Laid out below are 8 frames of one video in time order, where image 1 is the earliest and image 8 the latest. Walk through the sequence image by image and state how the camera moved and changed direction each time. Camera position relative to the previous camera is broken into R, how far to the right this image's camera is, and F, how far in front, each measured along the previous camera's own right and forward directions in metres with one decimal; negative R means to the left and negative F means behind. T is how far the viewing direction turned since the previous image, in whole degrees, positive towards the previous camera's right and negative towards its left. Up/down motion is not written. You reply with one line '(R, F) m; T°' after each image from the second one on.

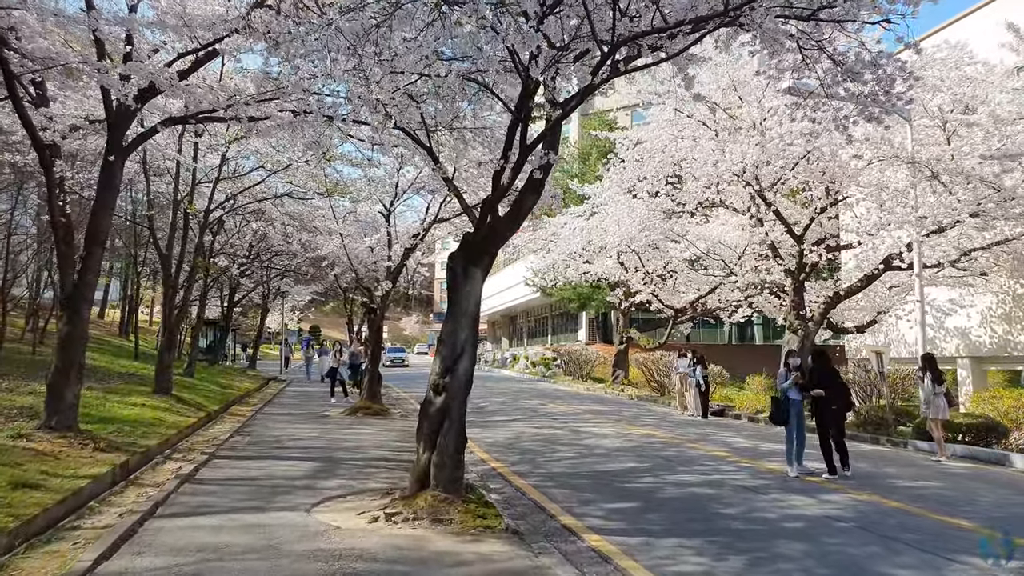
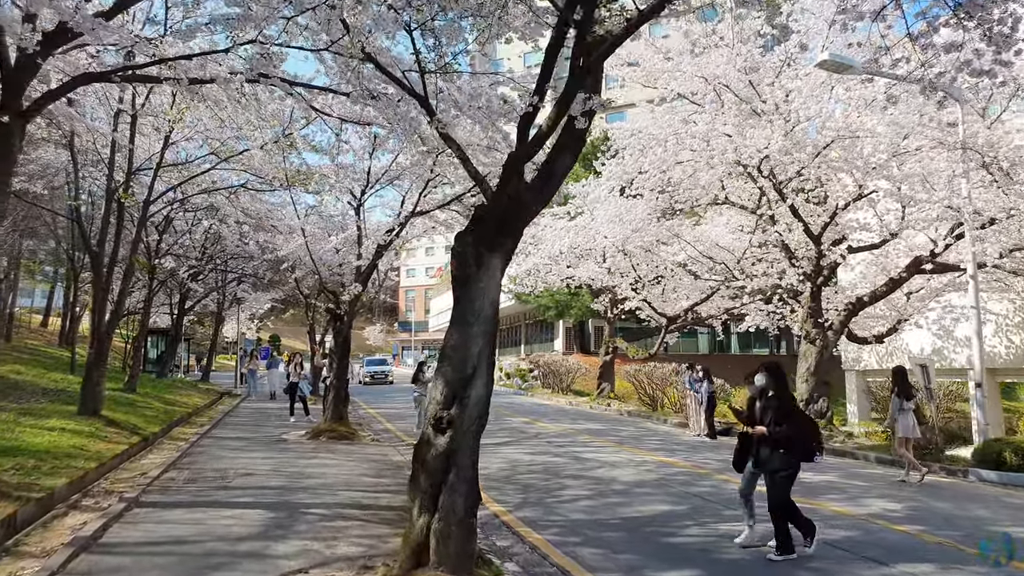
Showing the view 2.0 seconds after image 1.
(-0.5, +2.2) m; +3°
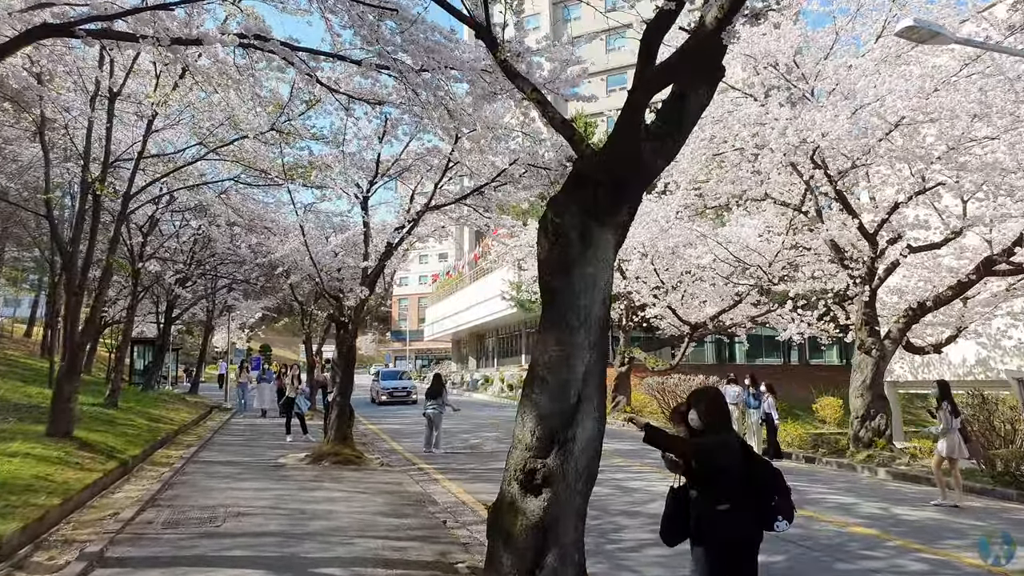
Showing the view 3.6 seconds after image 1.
(-0.6, +1.7) m; +1°
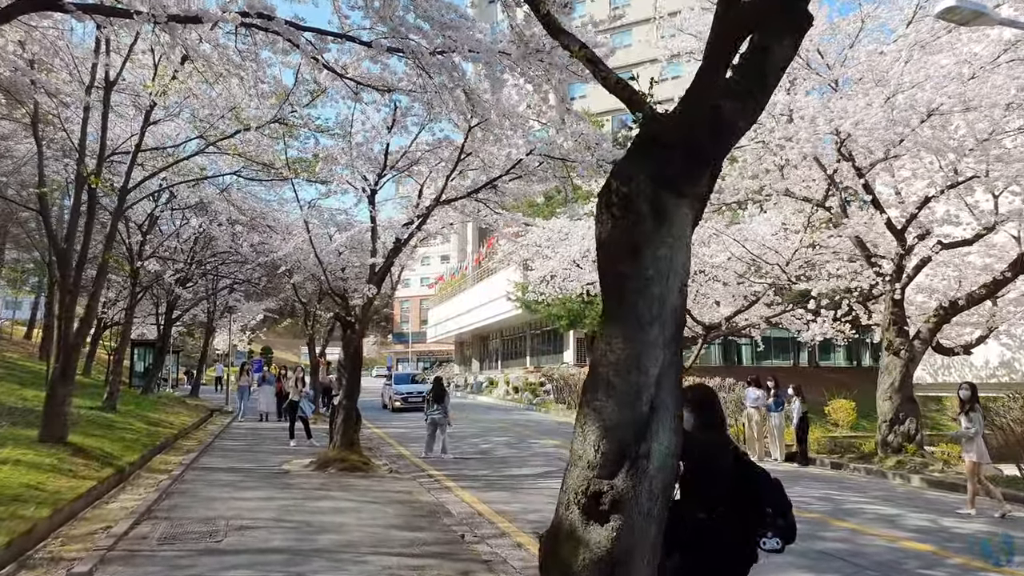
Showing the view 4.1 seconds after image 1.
(-0.2, +0.6) m; 0°
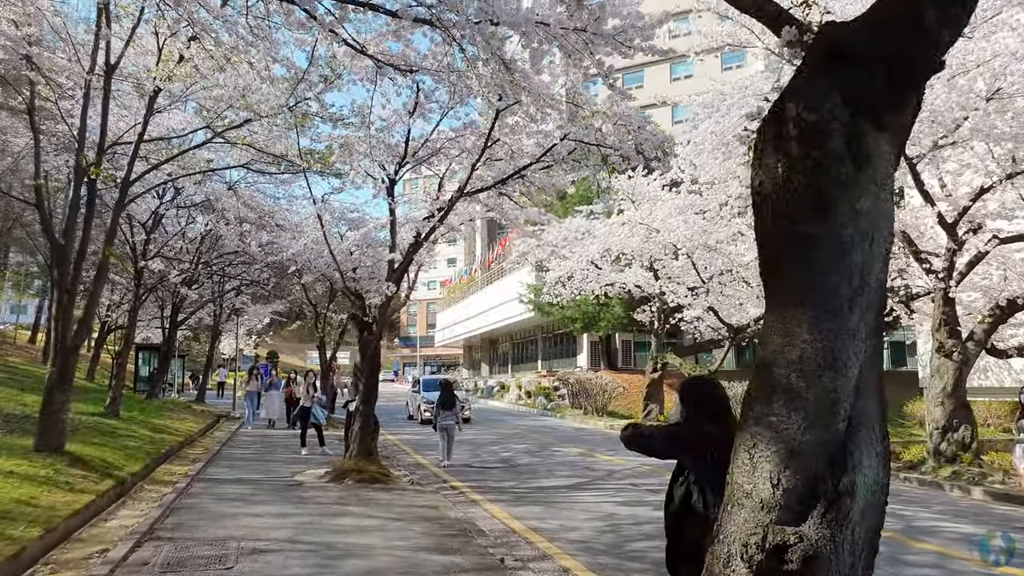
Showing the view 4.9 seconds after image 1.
(-0.4, +0.9) m; 0°
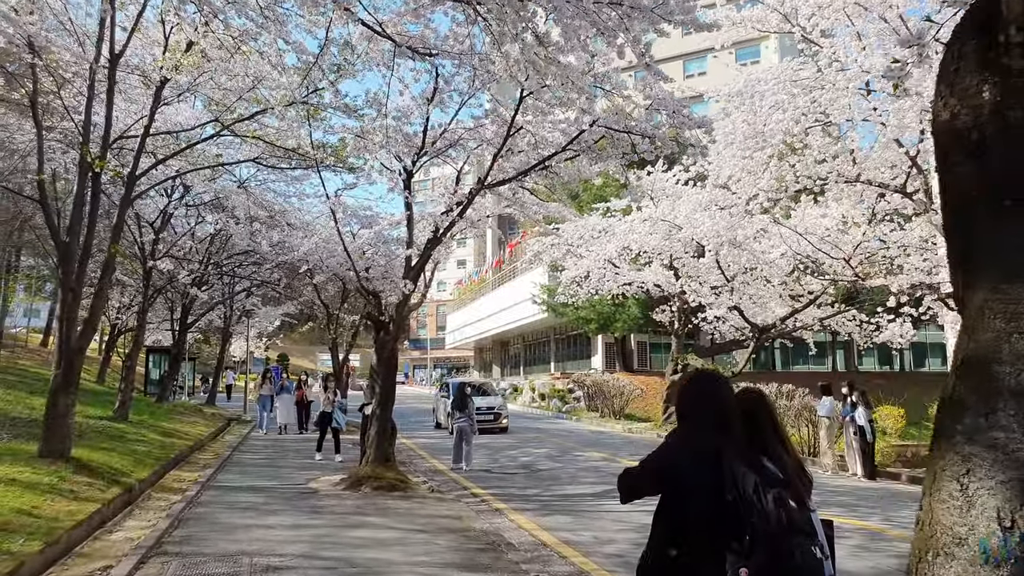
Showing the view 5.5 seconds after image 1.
(-0.2, +0.6) m; -1°
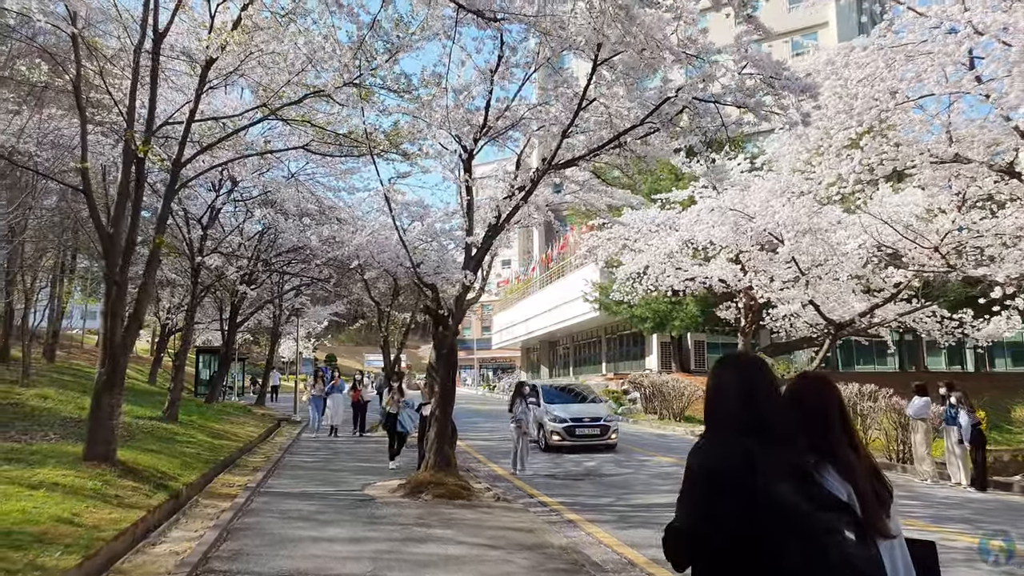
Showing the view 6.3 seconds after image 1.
(-0.4, +0.9) m; -3°
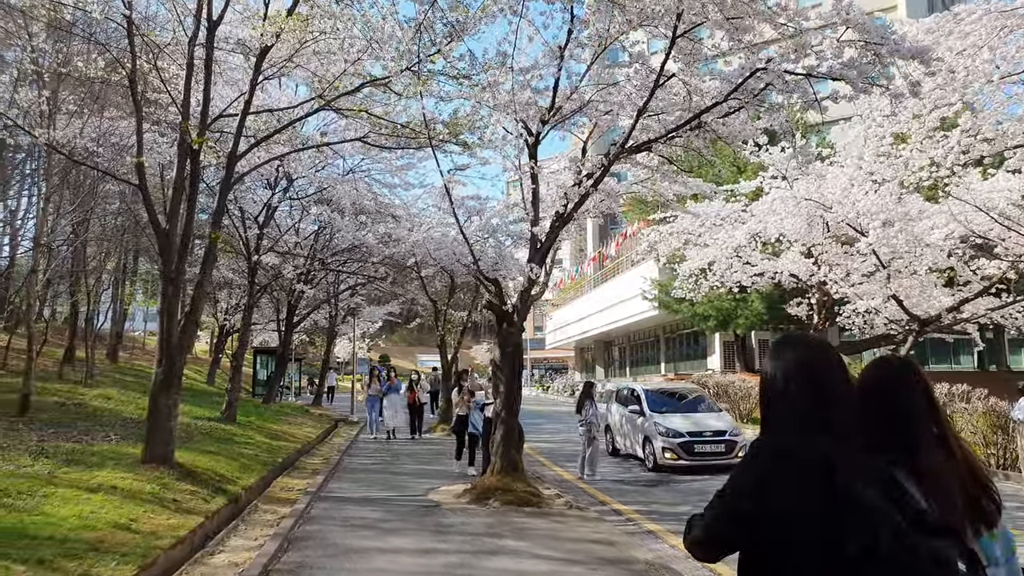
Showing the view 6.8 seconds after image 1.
(-0.3, +0.6) m; -4°
